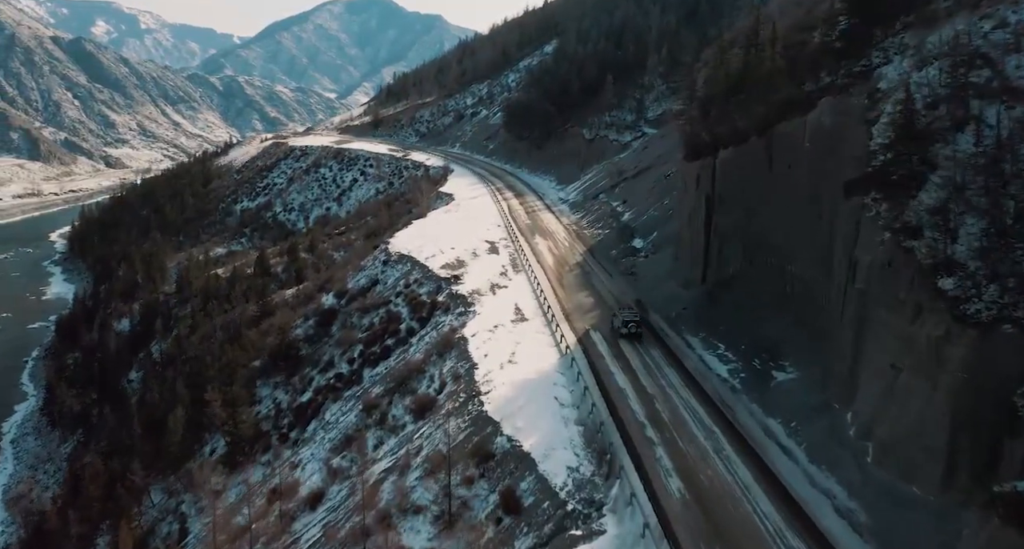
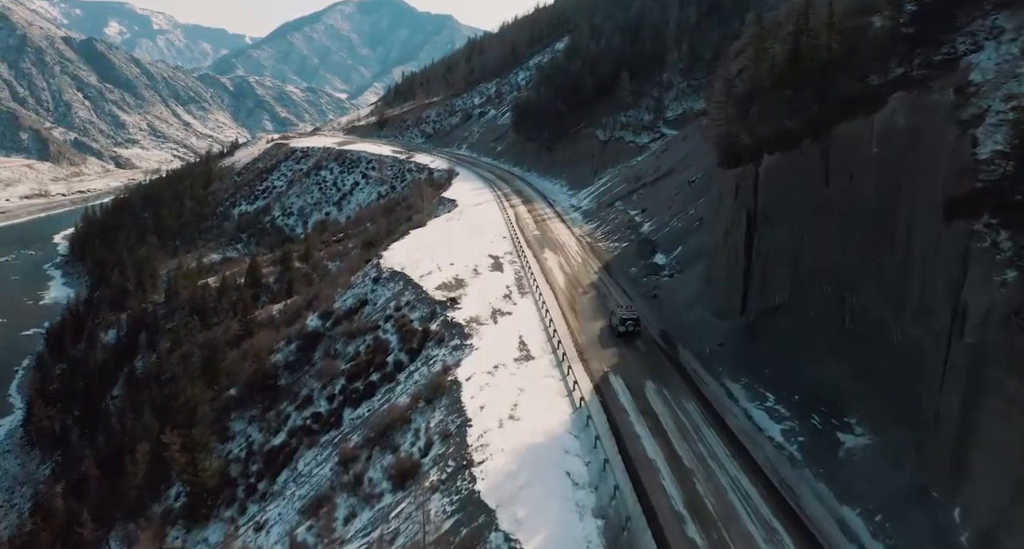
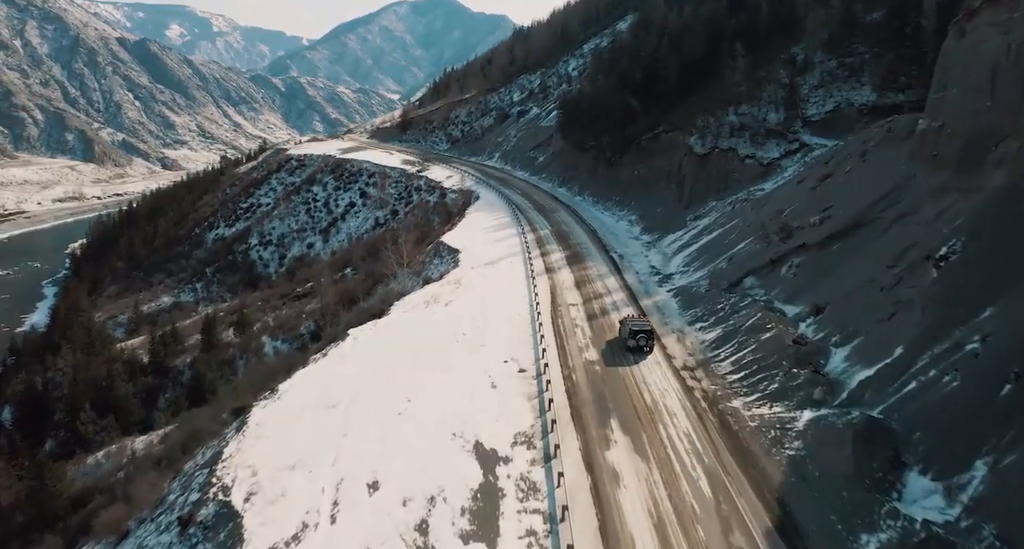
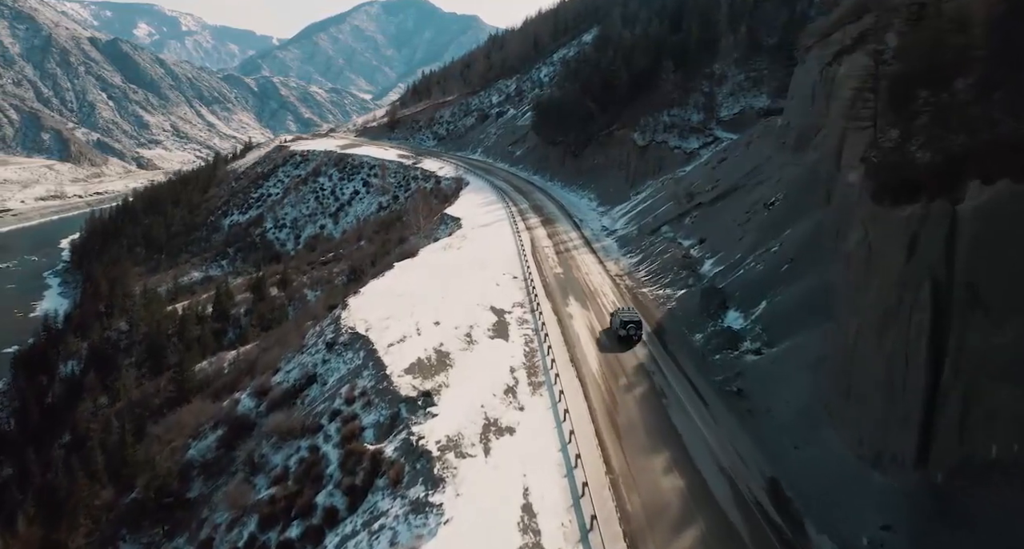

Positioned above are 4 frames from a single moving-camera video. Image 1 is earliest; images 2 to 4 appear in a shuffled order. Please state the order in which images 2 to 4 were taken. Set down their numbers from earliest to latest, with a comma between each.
2, 4, 3
